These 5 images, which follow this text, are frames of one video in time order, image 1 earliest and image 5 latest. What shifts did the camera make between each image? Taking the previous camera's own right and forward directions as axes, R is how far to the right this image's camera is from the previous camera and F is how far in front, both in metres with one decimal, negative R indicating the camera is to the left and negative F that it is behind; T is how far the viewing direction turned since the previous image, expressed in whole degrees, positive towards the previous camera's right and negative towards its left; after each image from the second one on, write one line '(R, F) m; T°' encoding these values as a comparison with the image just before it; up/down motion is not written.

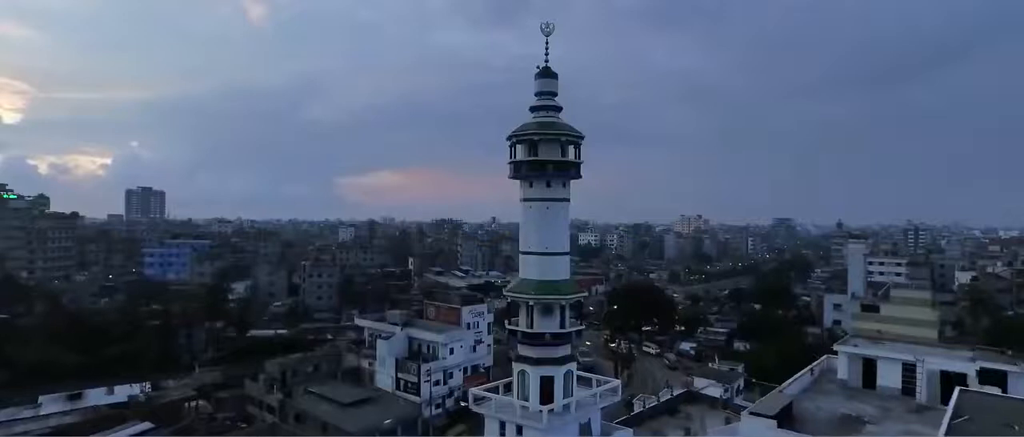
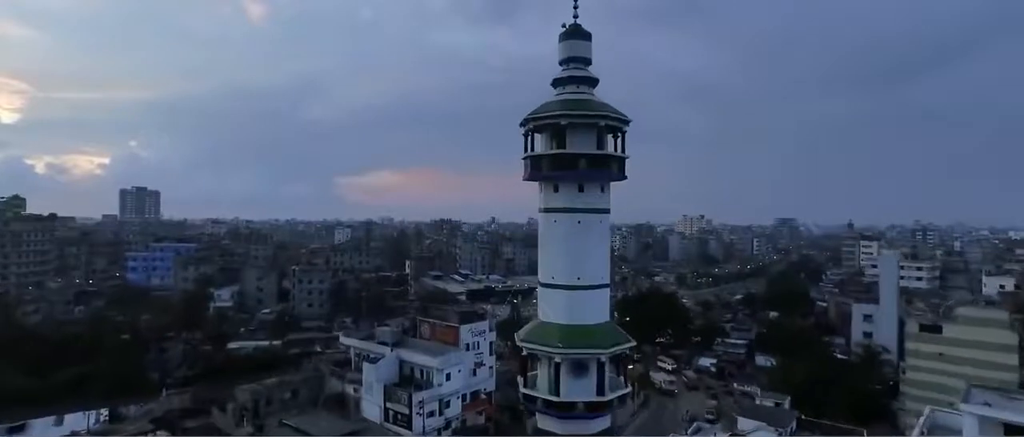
(-0.1, +1.4) m; 0°
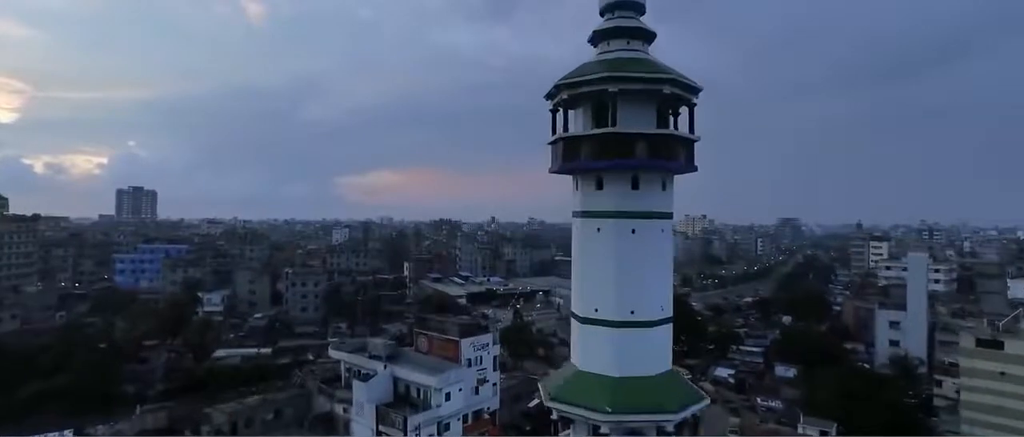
(-0.1, +1.0) m; 0°
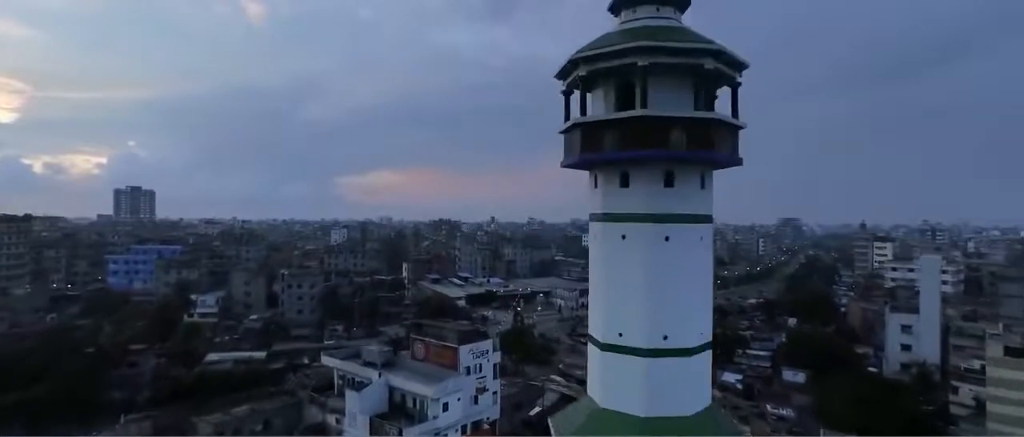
(0.0, +0.5) m; 0°
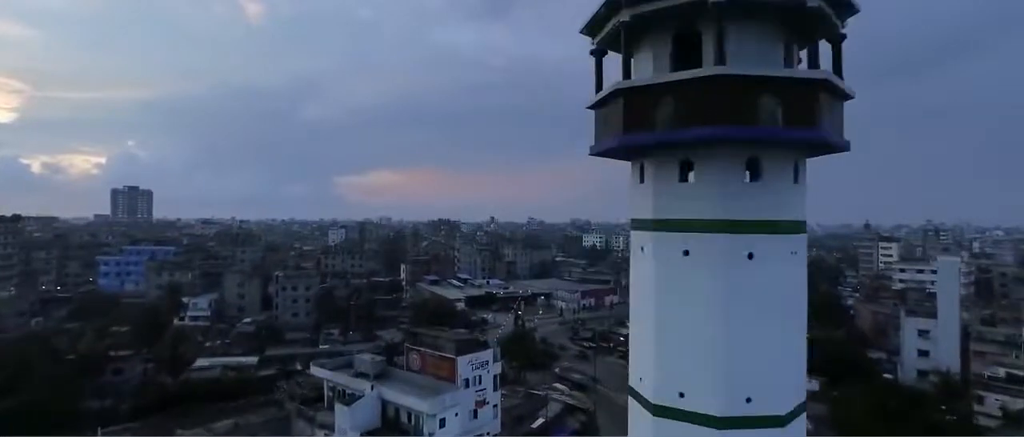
(0.0, +0.6) m; 0°
